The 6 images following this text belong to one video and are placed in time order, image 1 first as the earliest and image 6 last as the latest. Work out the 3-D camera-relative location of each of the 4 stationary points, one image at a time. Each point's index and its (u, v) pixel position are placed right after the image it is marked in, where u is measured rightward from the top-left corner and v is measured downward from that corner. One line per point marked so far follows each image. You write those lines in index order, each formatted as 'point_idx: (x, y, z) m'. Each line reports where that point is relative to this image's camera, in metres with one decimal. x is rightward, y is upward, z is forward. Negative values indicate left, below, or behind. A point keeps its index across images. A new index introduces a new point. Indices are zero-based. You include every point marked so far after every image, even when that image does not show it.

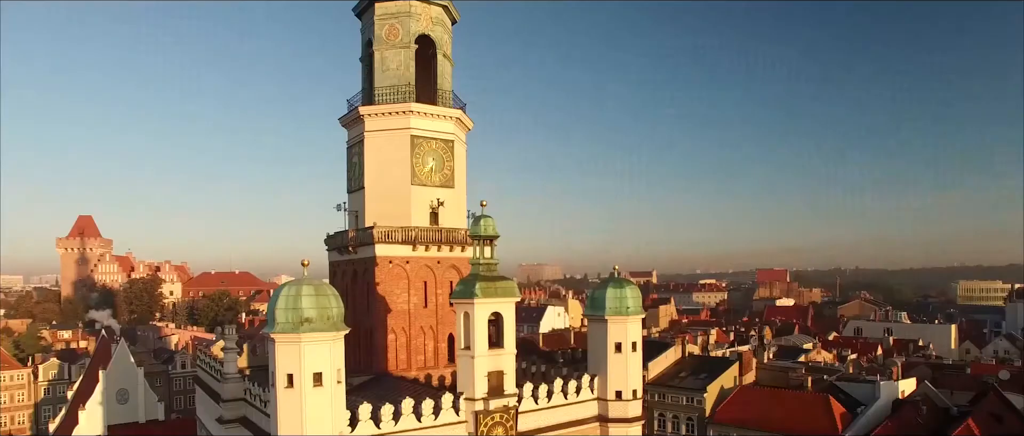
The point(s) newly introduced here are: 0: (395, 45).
0: (-3.3, +4.7, +17.8) m
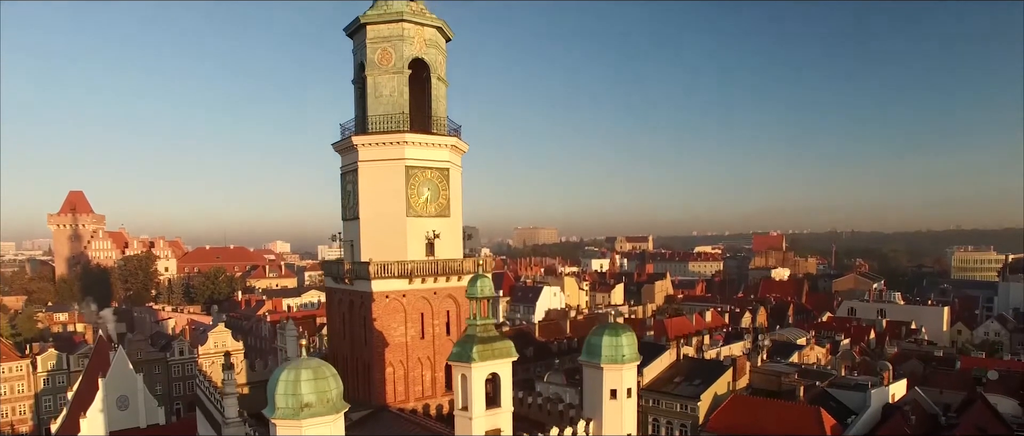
0: (-3.4, +4.0, +17.0) m
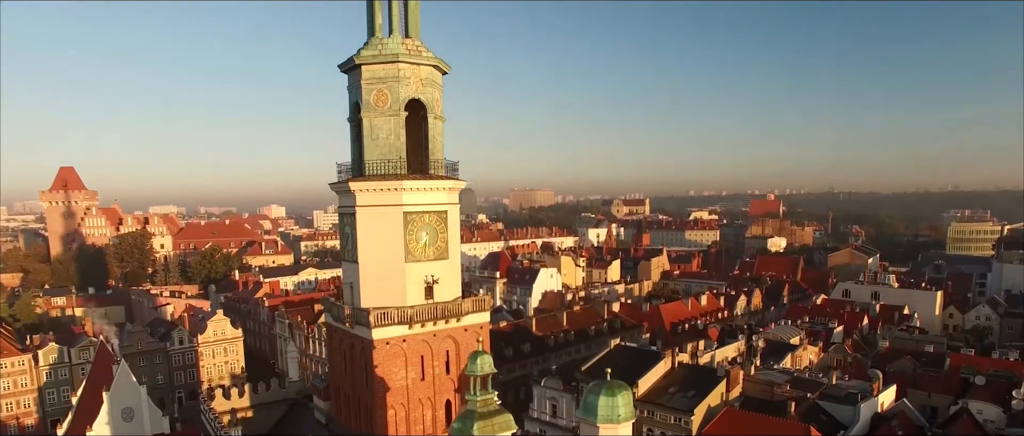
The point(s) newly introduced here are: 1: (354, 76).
0: (-3.4, +2.8, +16.3) m
1: (-4.3, +3.9, +17.1) m
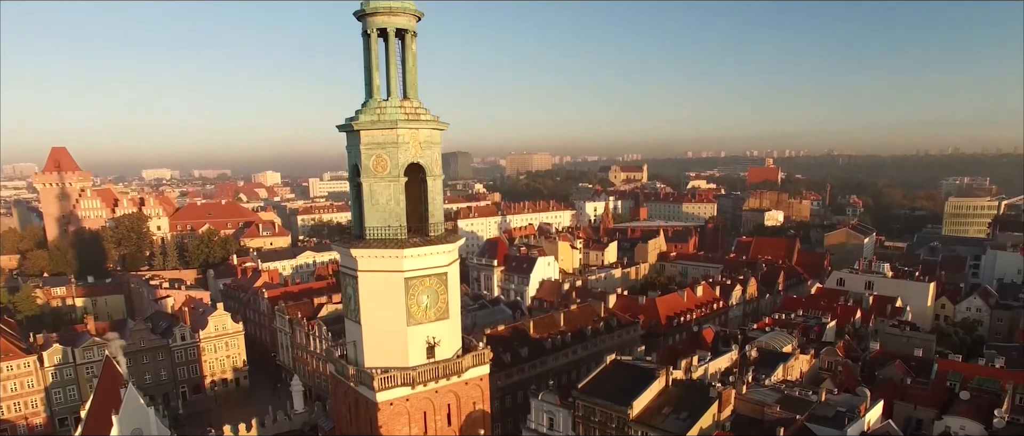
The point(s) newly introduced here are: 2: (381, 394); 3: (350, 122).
0: (-3.4, +1.1, +15.9) m
1: (-4.3, +2.2, +16.6) m
2: (-3.5, -4.7, +16.0) m
3: (-4.3, +2.6, +16.3) m
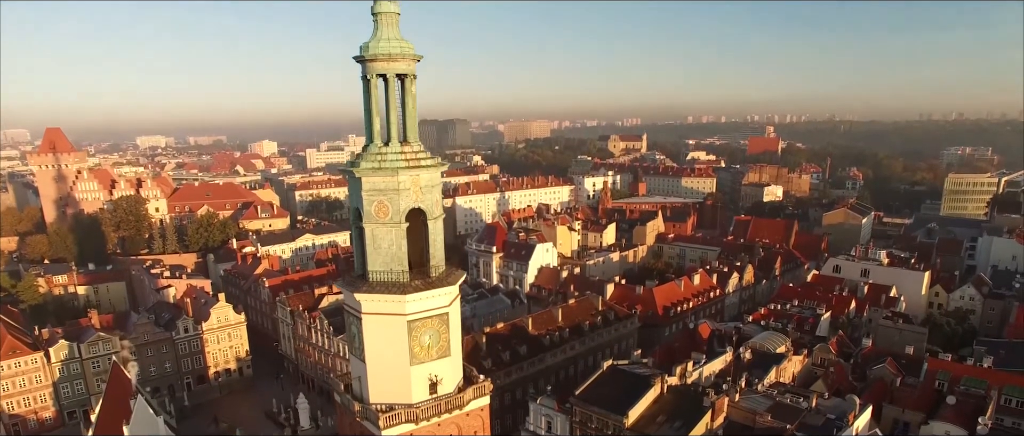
0: (-3.4, -0.2, +15.8) m
1: (-4.3, +1.0, +16.4) m
2: (-3.6, -6.0, +16.3) m
3: (-4.3, +1.3, +16.1) m
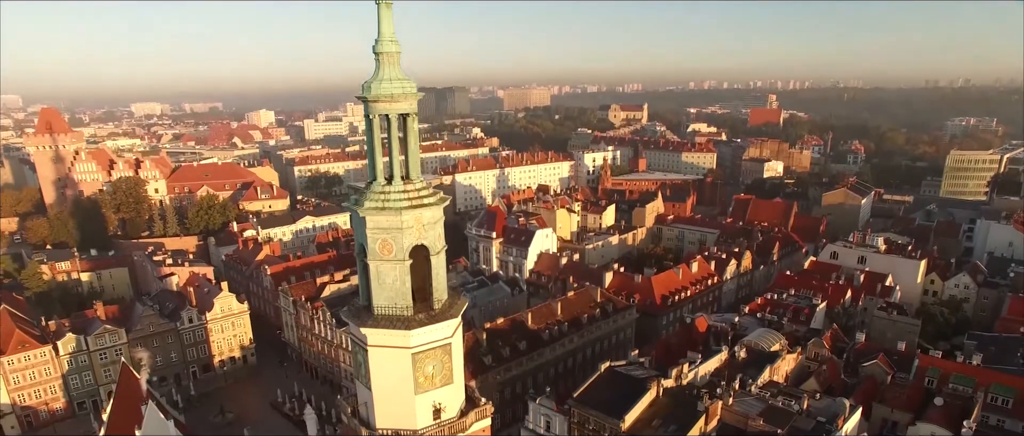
0: (-3.4, -1.3, +15.9) m
1: (-4.3, -0.1, +16.3) m
2: (-3.6, -7.1, +16.9) m
3: (-4.3, +0.2, +16.0) m
